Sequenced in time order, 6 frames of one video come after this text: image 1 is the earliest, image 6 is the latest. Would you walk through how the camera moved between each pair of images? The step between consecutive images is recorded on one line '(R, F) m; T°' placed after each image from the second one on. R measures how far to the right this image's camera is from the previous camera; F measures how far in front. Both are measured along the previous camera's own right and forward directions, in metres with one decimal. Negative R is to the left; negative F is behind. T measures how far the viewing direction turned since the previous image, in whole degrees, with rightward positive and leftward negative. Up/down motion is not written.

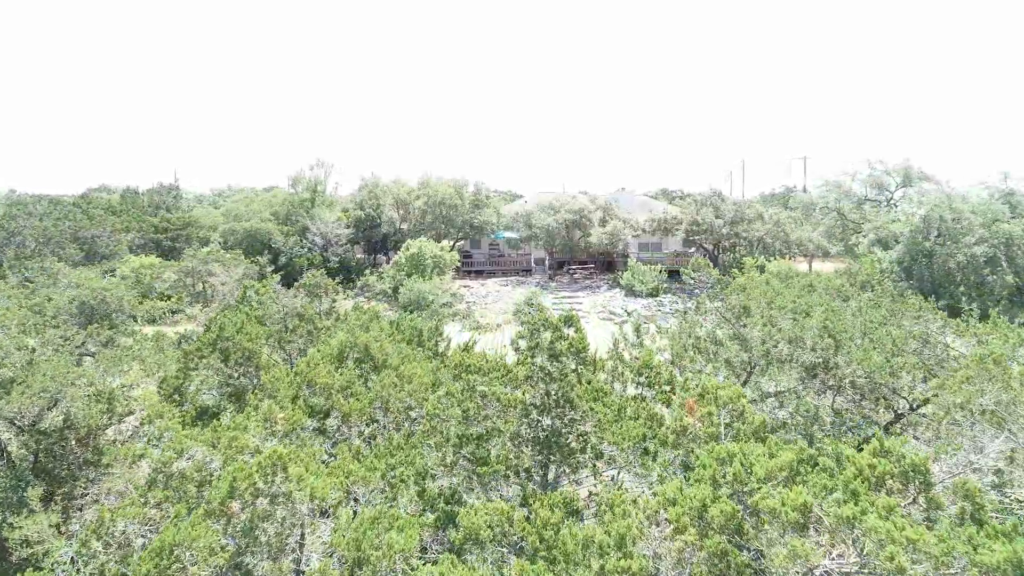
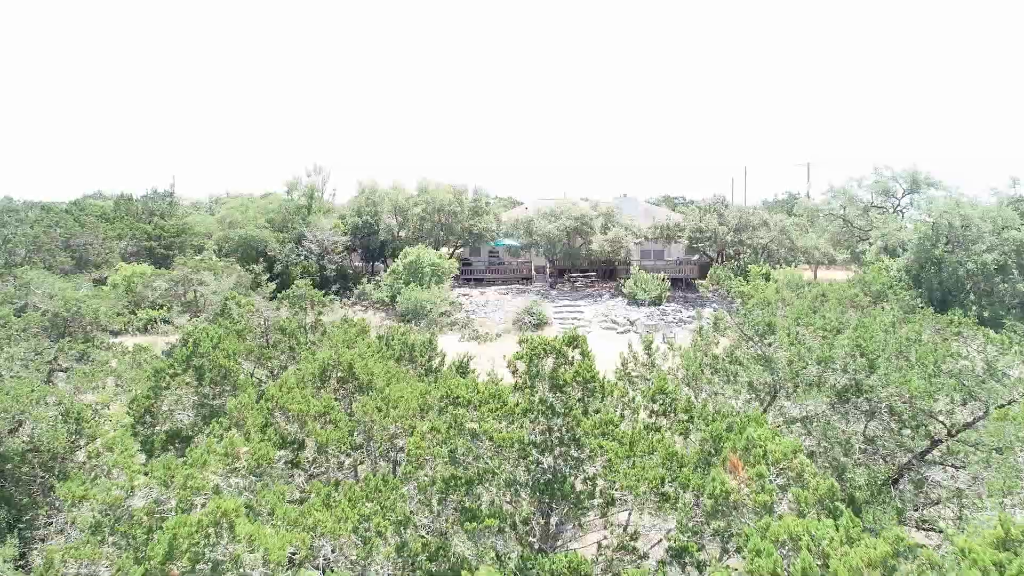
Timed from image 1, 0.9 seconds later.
(0.0, +0.7) m; 0°
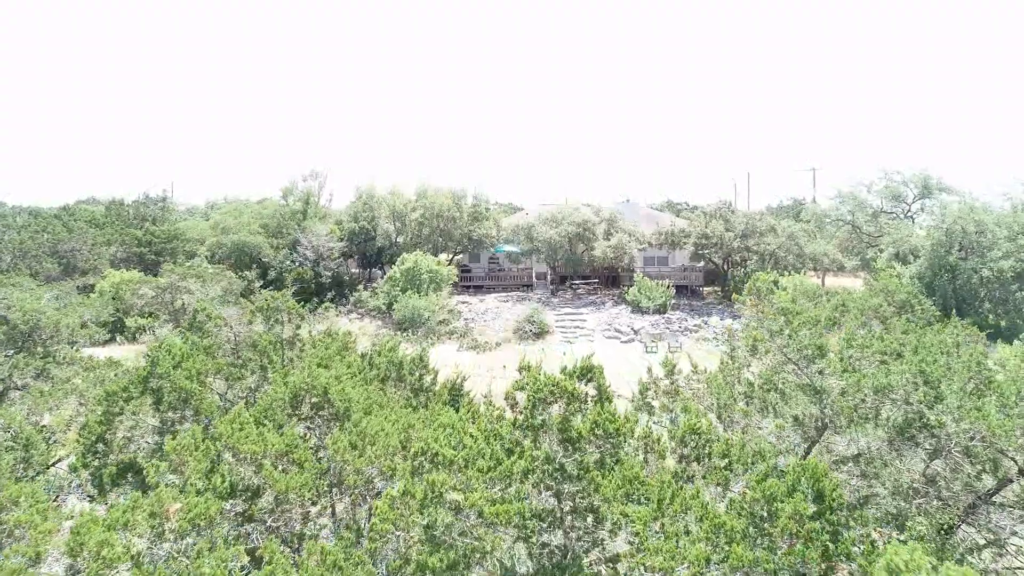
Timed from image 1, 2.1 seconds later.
(0.0, +1.0) m; 0°
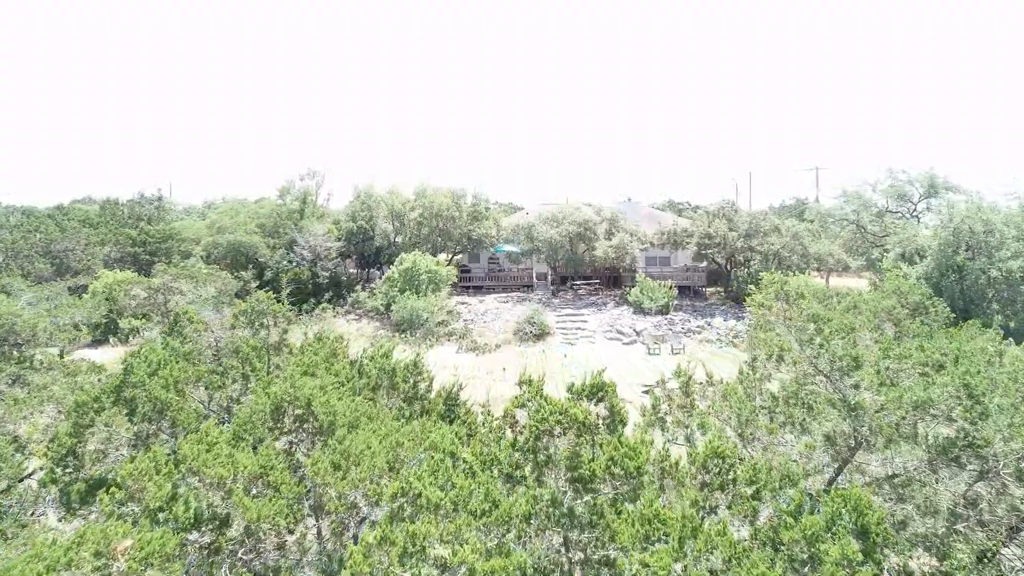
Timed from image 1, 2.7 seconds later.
(0.0, +0.5) m; 0°
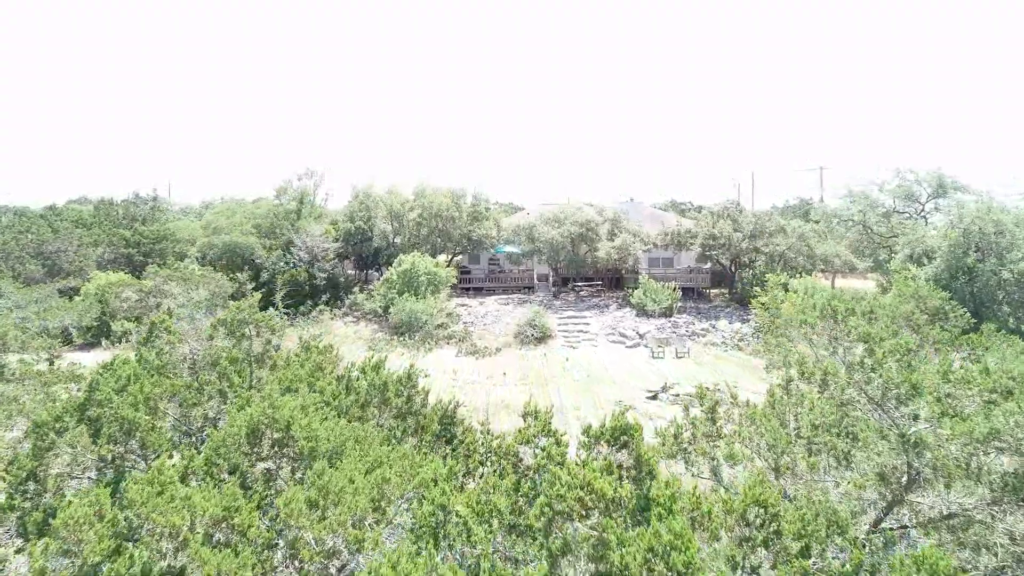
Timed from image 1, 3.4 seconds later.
(0.0, +0.6) m; 0°
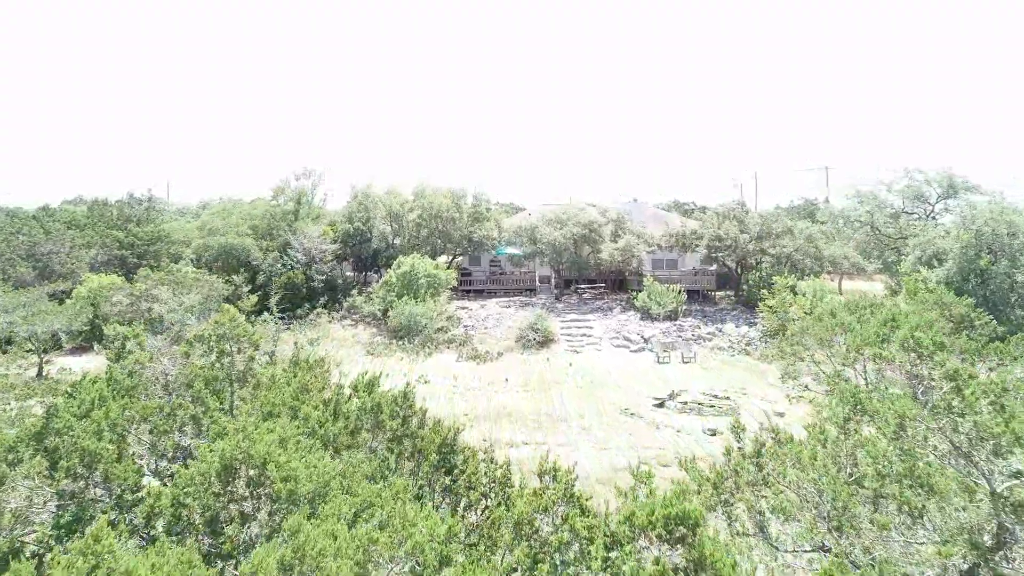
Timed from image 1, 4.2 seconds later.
(-0.1, +0.7) m; 0°
